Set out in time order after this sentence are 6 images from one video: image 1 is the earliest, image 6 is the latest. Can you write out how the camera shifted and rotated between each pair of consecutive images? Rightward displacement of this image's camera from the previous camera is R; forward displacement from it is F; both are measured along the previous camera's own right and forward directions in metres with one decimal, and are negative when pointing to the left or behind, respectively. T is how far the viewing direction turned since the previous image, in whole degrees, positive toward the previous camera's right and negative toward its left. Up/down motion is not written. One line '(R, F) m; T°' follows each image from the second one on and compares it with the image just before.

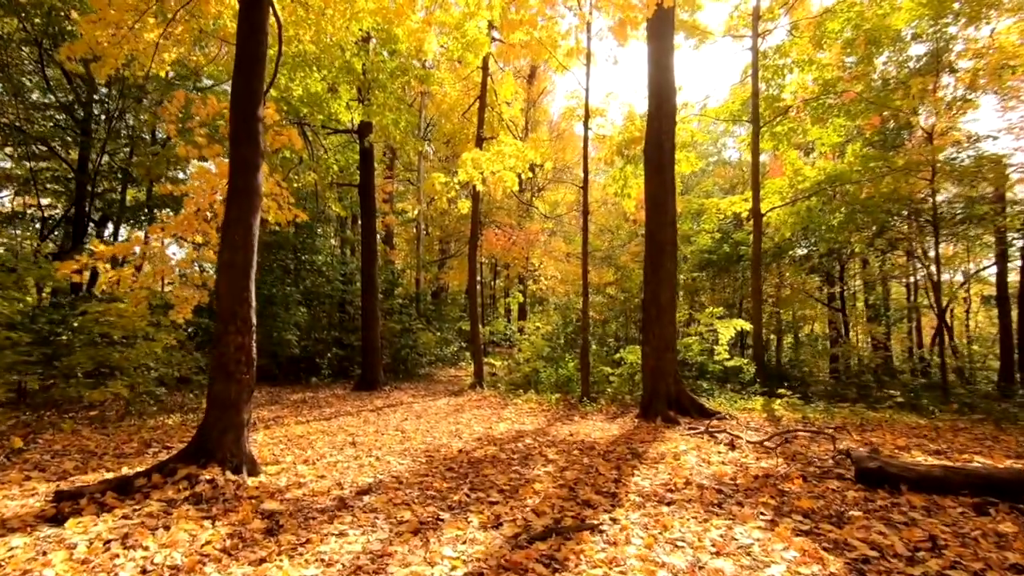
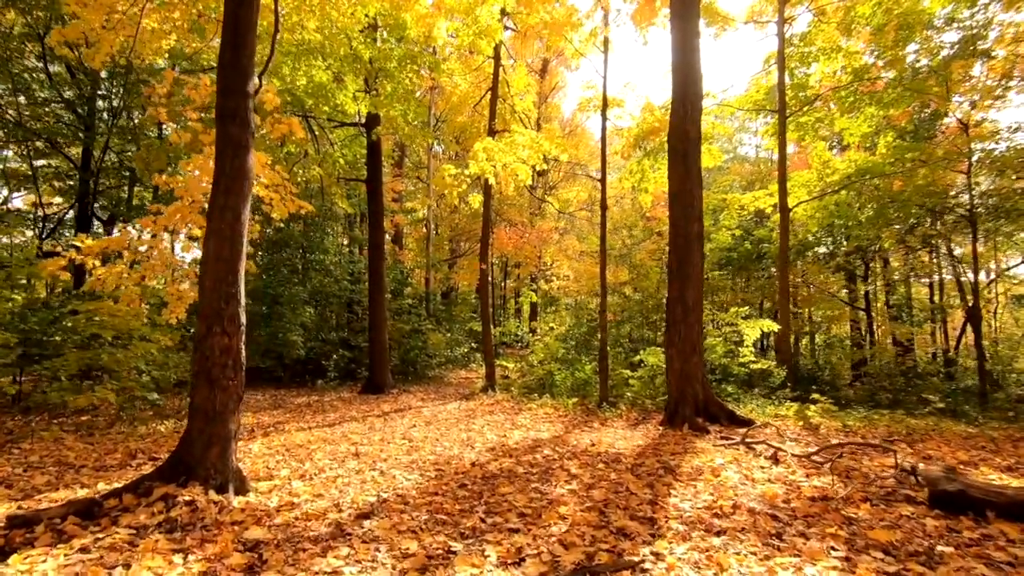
(-0.1, +0.5) m; -1°
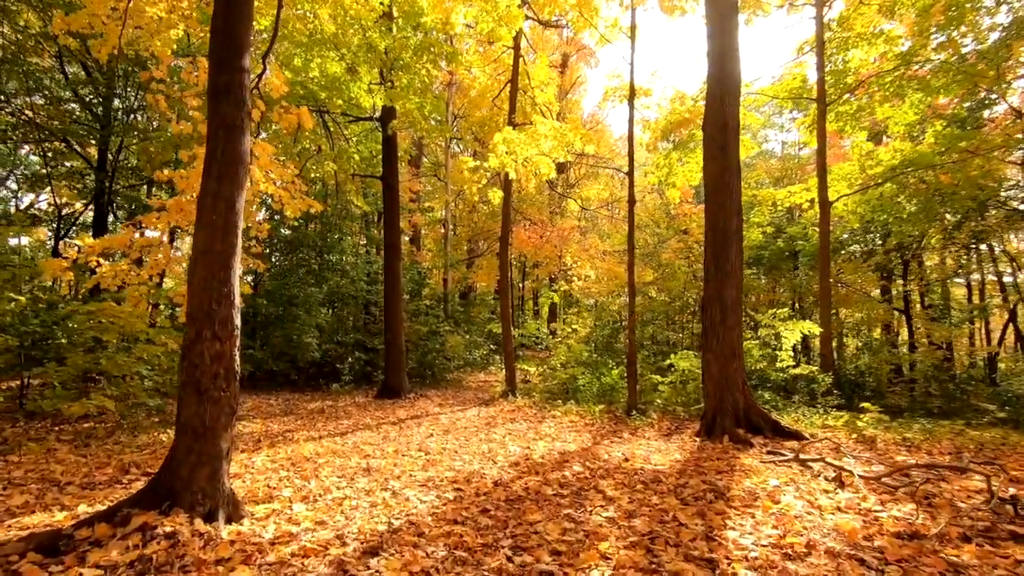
(-0.1, +0.5) m; -2°
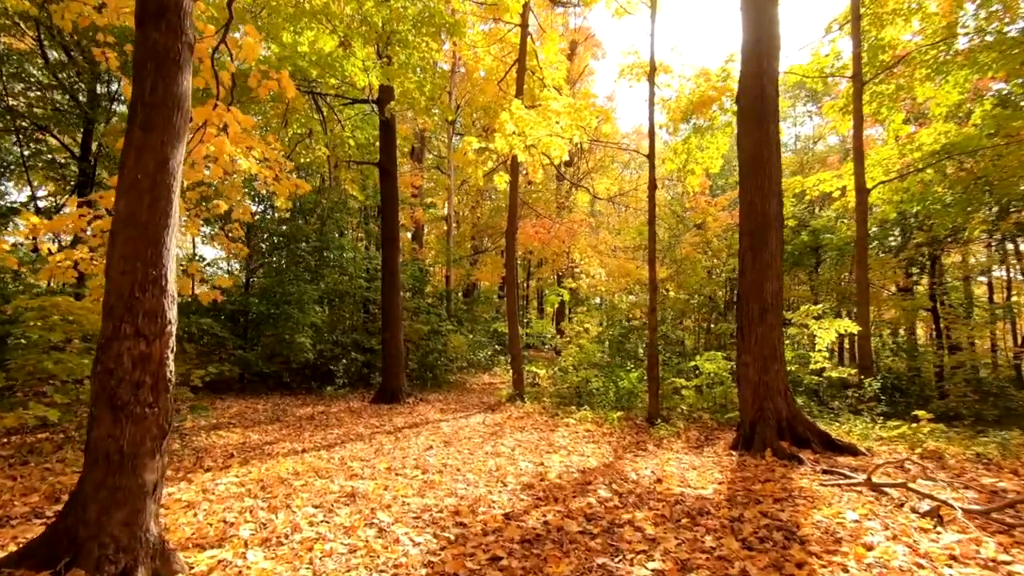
(-0.1, +0.8) m; 0°
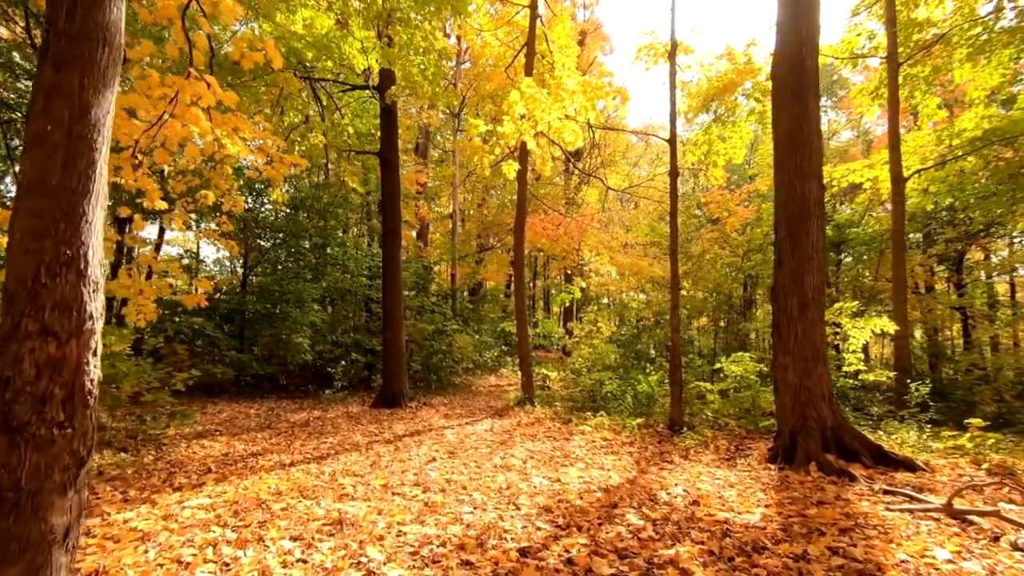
(-0.1, +0.6) m; -1°
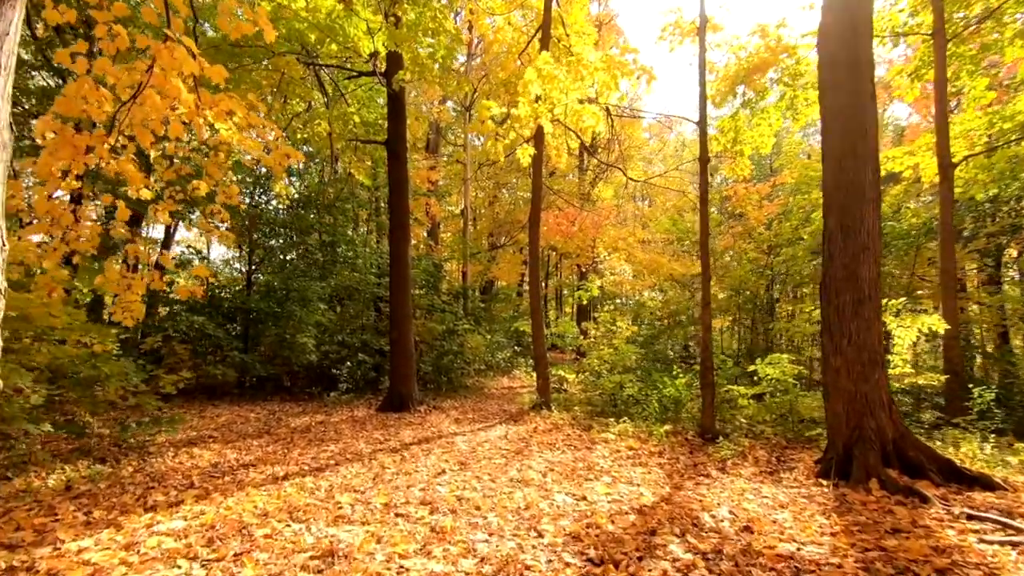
(-0.1, +0.6) m; -1°
